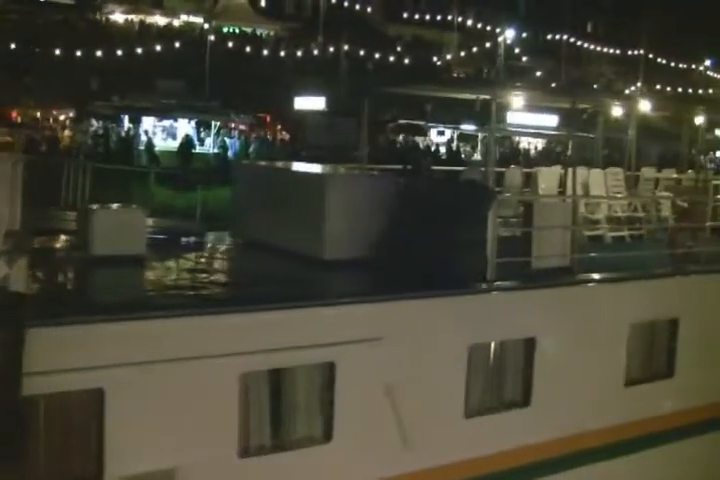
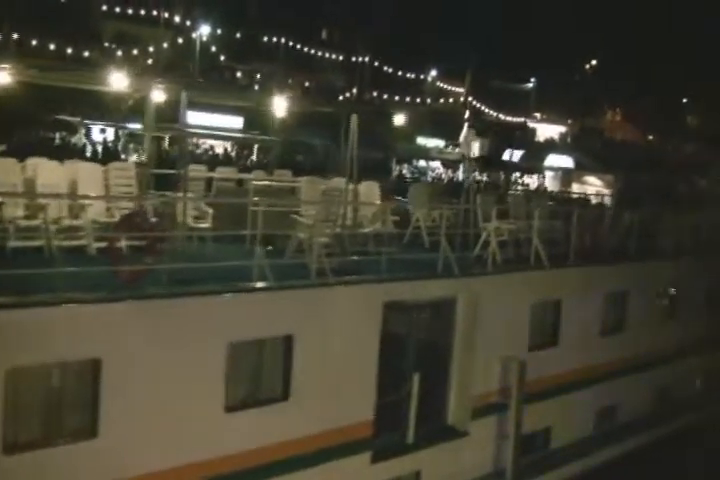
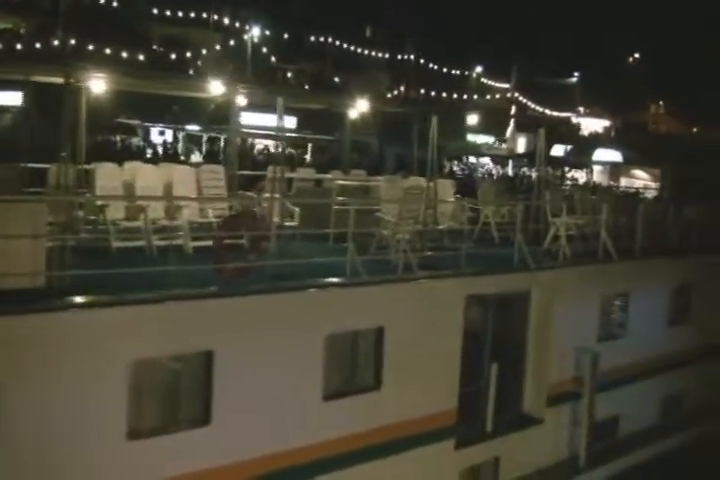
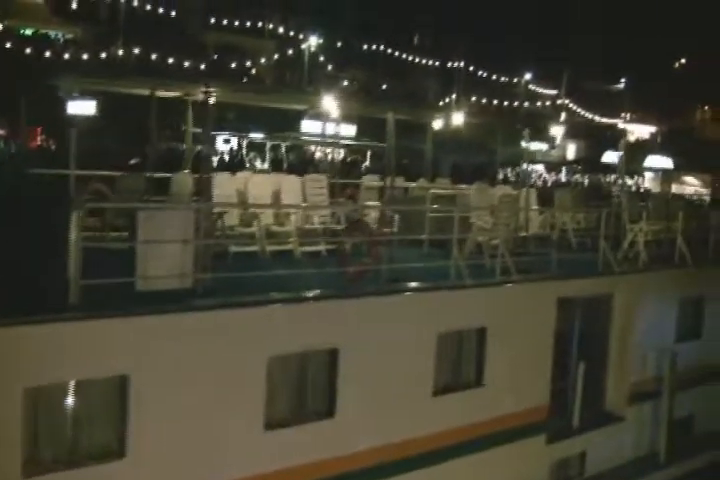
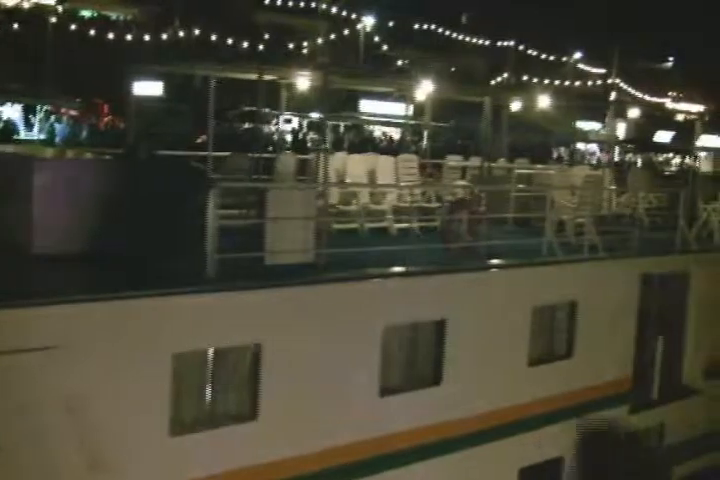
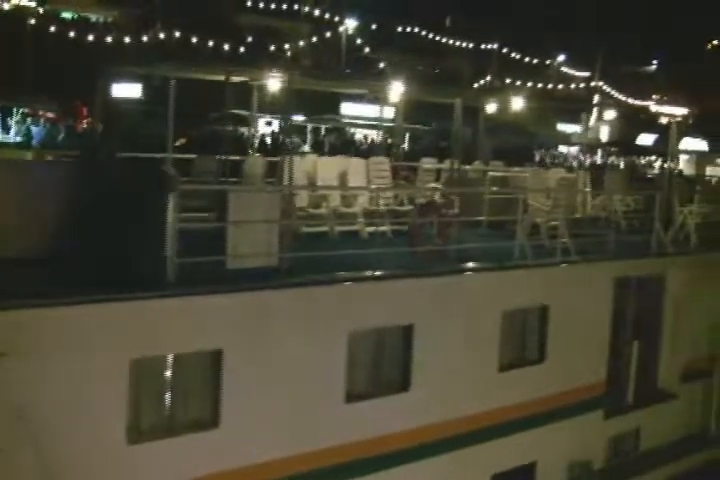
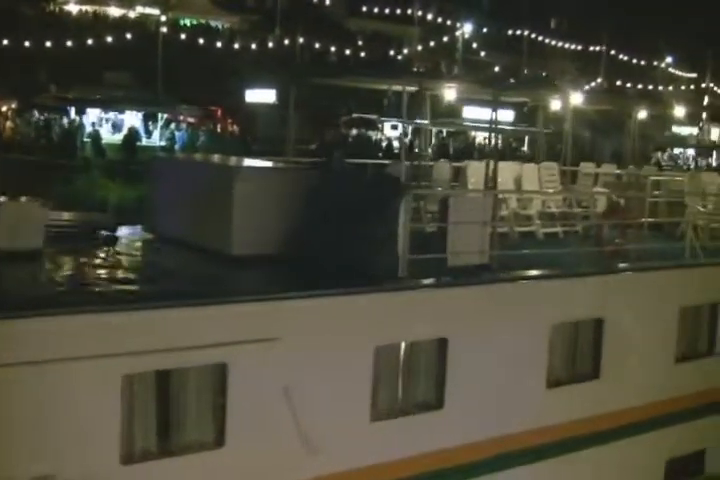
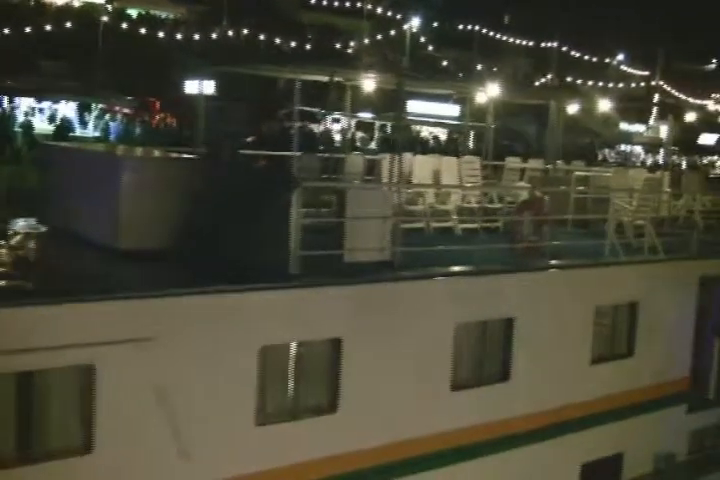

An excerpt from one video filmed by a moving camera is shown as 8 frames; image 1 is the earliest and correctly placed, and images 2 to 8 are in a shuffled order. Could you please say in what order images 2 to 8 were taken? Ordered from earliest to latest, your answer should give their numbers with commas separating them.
7, 8, 5, 6, 4, 3, 2
